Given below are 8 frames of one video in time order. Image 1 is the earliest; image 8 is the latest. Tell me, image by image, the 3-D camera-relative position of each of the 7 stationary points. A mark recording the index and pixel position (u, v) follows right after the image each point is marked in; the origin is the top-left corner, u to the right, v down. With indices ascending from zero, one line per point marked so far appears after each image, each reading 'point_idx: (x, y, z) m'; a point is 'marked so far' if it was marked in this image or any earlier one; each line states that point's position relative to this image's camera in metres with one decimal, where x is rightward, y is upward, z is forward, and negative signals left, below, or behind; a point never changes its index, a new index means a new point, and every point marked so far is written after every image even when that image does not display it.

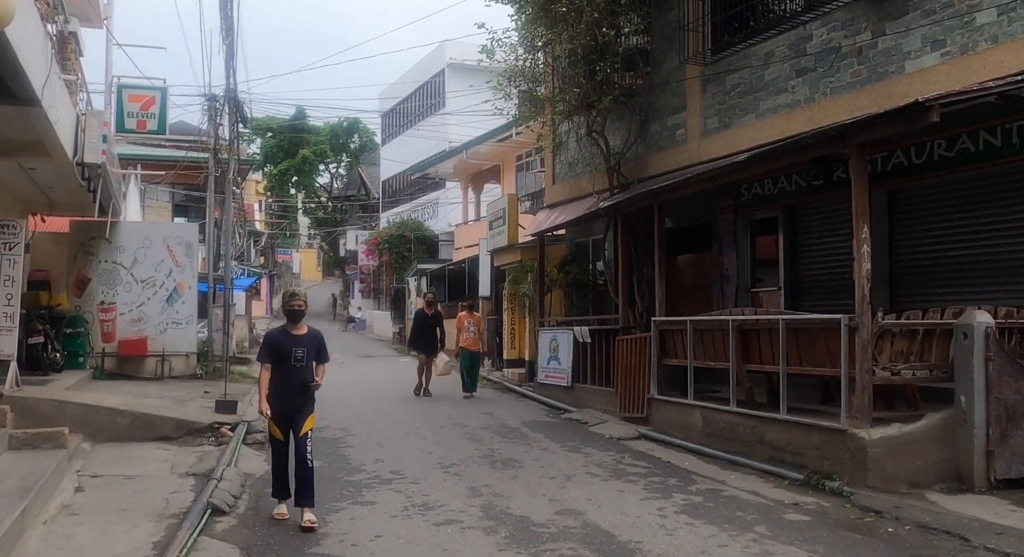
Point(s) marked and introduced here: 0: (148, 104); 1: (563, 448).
0: (-7.5, +3.6, +16.7) m
1: (+0.6, -2.0, +9.7) m
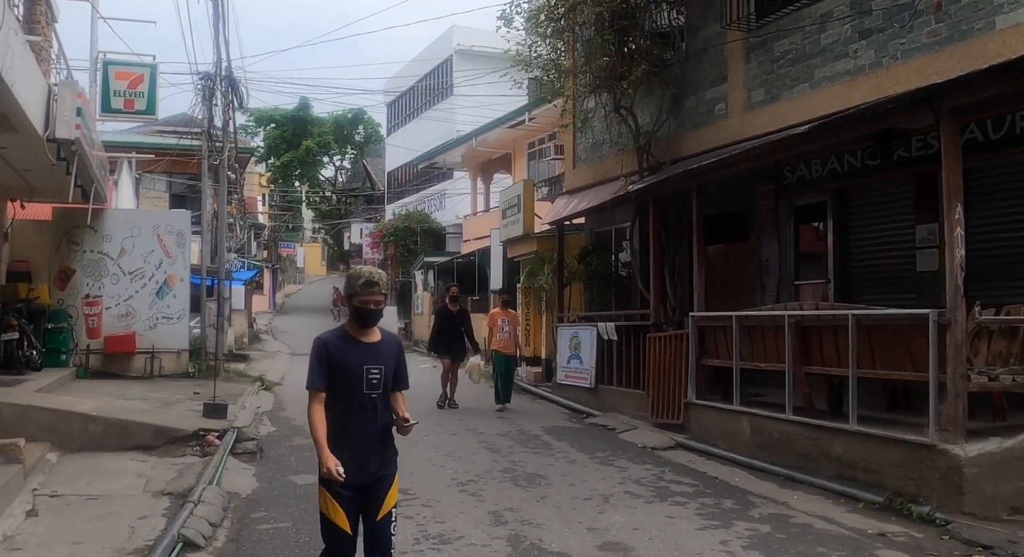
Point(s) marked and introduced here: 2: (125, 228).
0: (-7.3, +3.8, +15.5) m
1: (+0.9, -1.9, +8.6) m
2: (-7.5, +1.0, +15.5) m
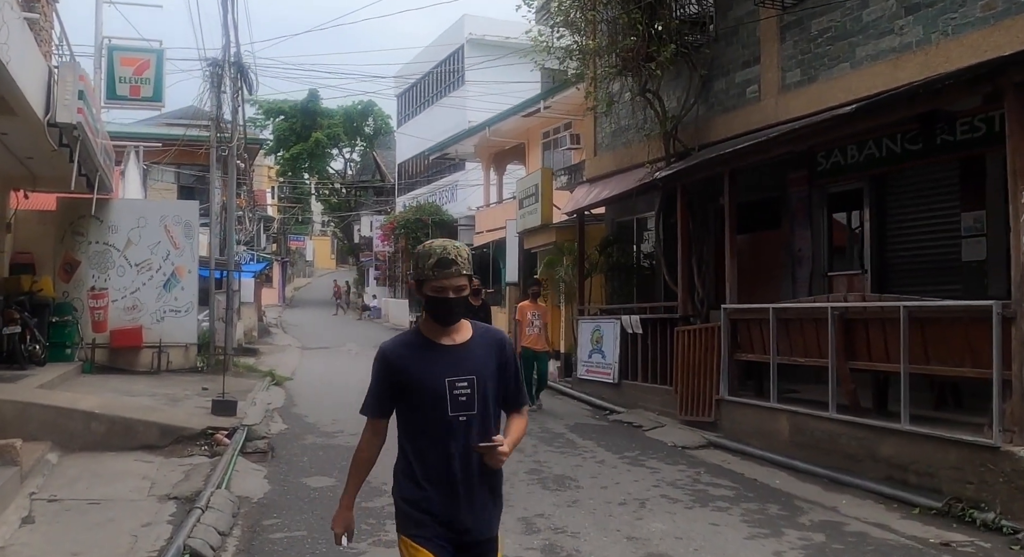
0: (-6.9, +3.9, +15.1) m
1: (+1.1, -1.8, +8.1) m
2: (-7.2, +1.1, +15.1) m
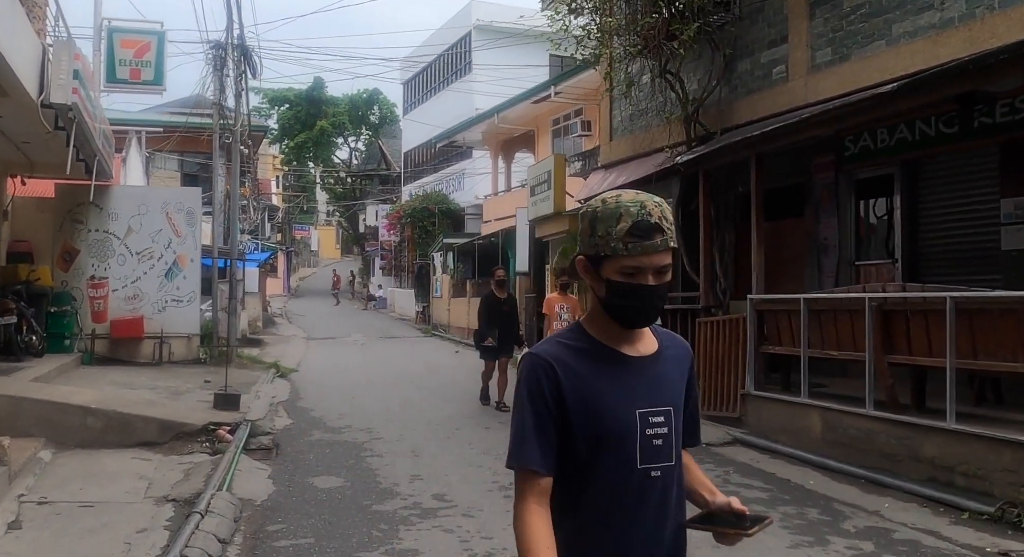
0: (-6.7, +4.1, +14.7) m
1: (+1.3, -1.7, +7.7) m
2: (-7.0, +1.3, +14.7) m
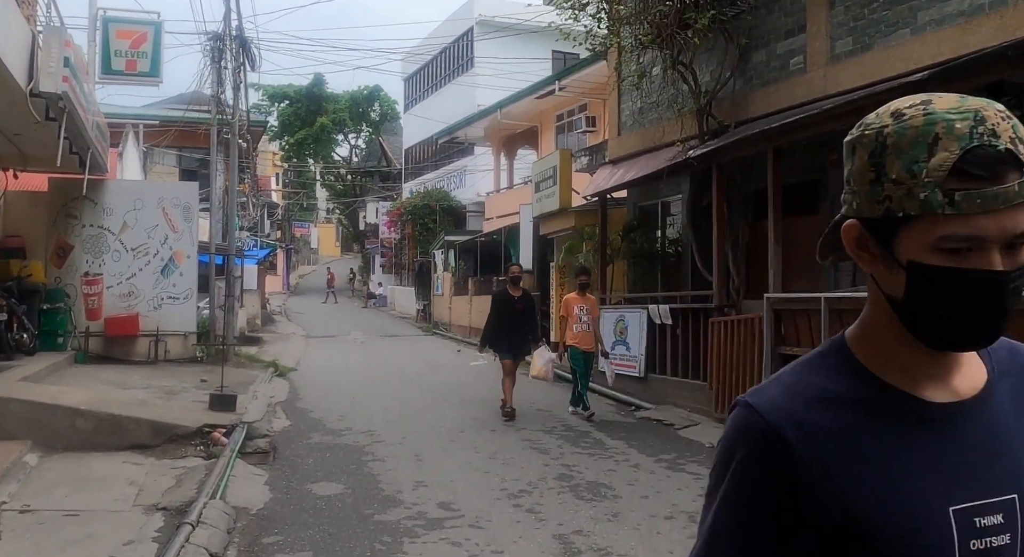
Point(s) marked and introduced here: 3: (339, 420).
0: (-6.6, +4.2, +14.3) m
1: (+1.4, -1.7, +7.3) m
2: (-6.9, +1.4, +14.4) m
3: (-2.0, -1.7, +9.4) m
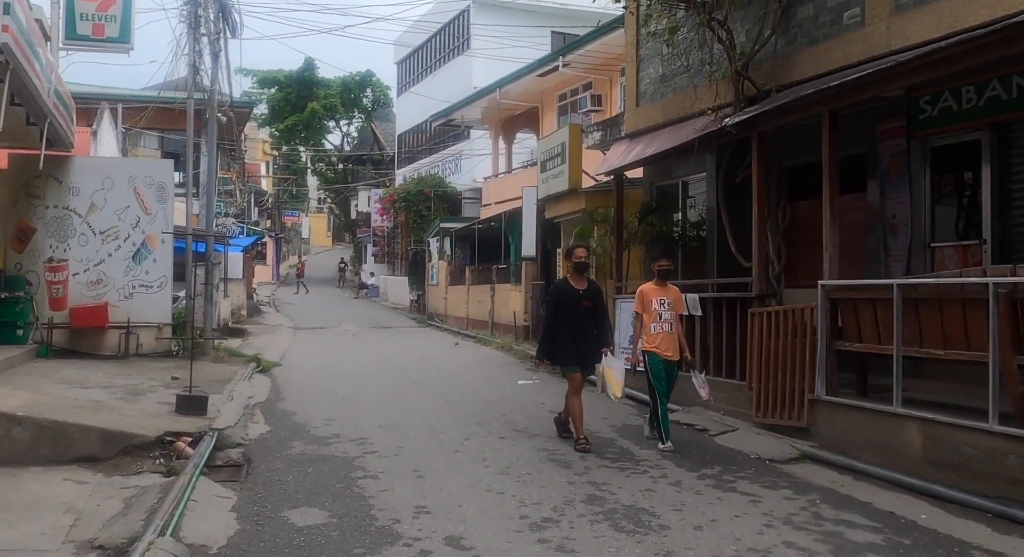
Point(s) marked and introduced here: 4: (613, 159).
0: (-6.6, +4.4, +13.0) m
1: (+1.5, -1.6, +6.2) m
2: (-6.8, +1.6, +13.1) m
3: (-1.9, -1.5, +8.2) m
4: (+1.4, +1.7, +11.1) m
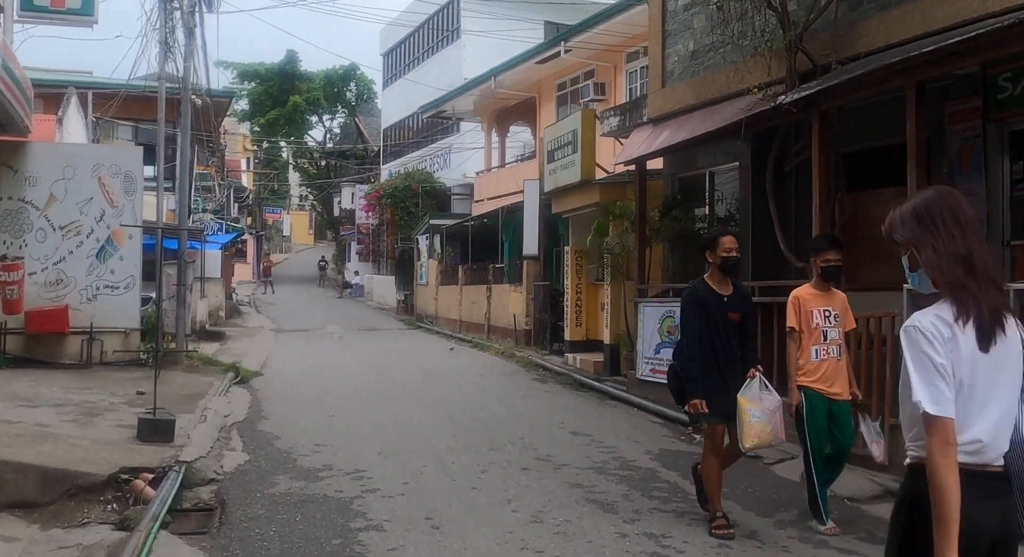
0: (-6.5, +4.4, +11.7) m
1: (+1.7, -1.6, +5.0) m
2: (-6.7, +1.6, +11.7) m
3: (-1.7, -1.5, +7.0) m
4: (+1.5, +1.6, +9.9) m
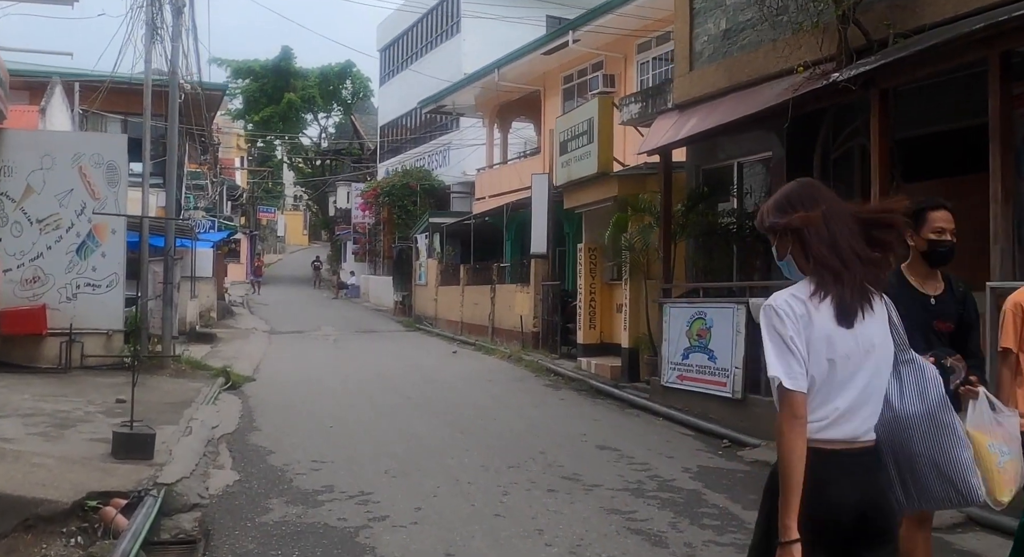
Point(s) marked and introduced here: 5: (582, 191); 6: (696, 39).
0: (-6.3, +4.5, +10.8) m
1: (+1.9, -1.6, +4.3) m
2: (-6.5, +1.7, +10.9) m
3: (-1.5, -1.5, +6.2) m
4: (+1.7, +1.7, +9.1) m
5: (+1.0, +1.3, +11.9) m
6: (+2.1, +2.8, +9.3) m
